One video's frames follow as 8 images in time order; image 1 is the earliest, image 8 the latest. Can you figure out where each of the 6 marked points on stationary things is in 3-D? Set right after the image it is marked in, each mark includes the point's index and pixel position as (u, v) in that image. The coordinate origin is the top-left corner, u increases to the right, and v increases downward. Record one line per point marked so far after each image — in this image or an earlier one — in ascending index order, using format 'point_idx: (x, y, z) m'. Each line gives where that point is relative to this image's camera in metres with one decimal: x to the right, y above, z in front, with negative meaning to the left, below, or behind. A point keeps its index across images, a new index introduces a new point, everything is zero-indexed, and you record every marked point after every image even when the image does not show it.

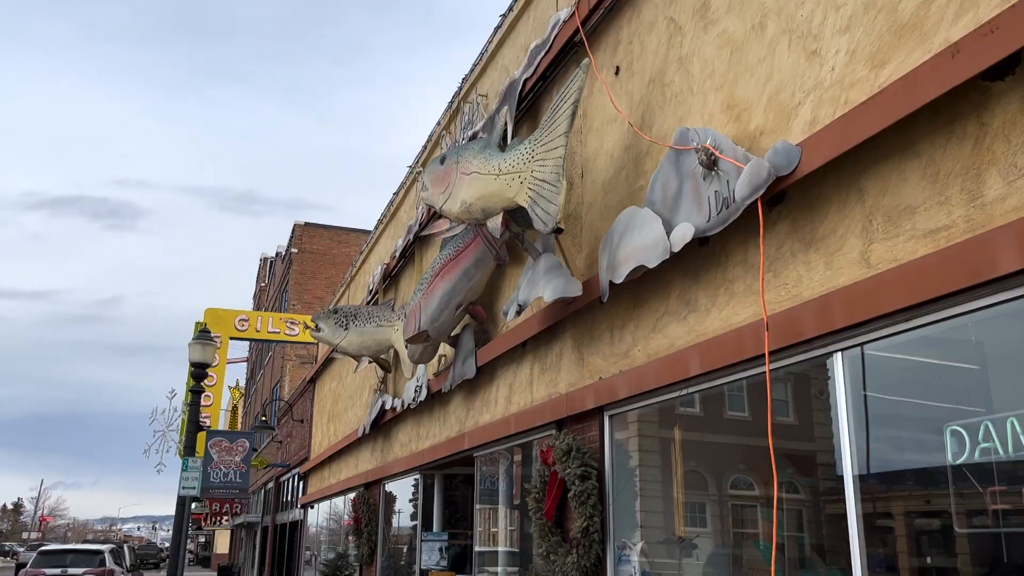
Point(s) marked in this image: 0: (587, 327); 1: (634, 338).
0: (+0.6, -0.3, +6.2) m
1: (+0.8, -0.3, +5.6) m
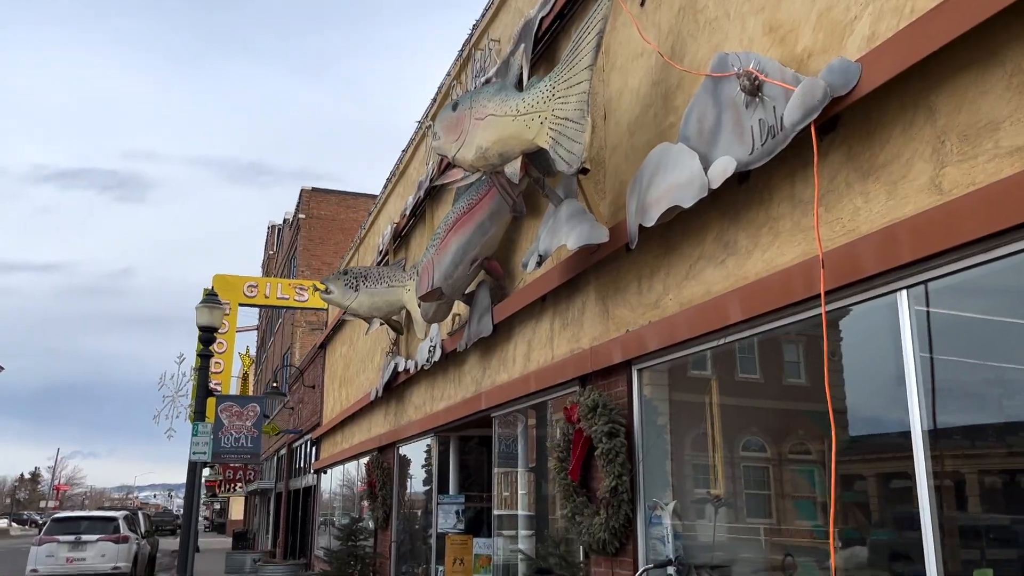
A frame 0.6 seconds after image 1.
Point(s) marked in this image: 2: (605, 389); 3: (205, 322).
0: (+0.7, +0.1, +5.9) m
1: (+1.0, 0.0, +5.2) m
2: (+0.6, -0.7, +5.8) m
3: (-4.7, -0.5, +12.7) m
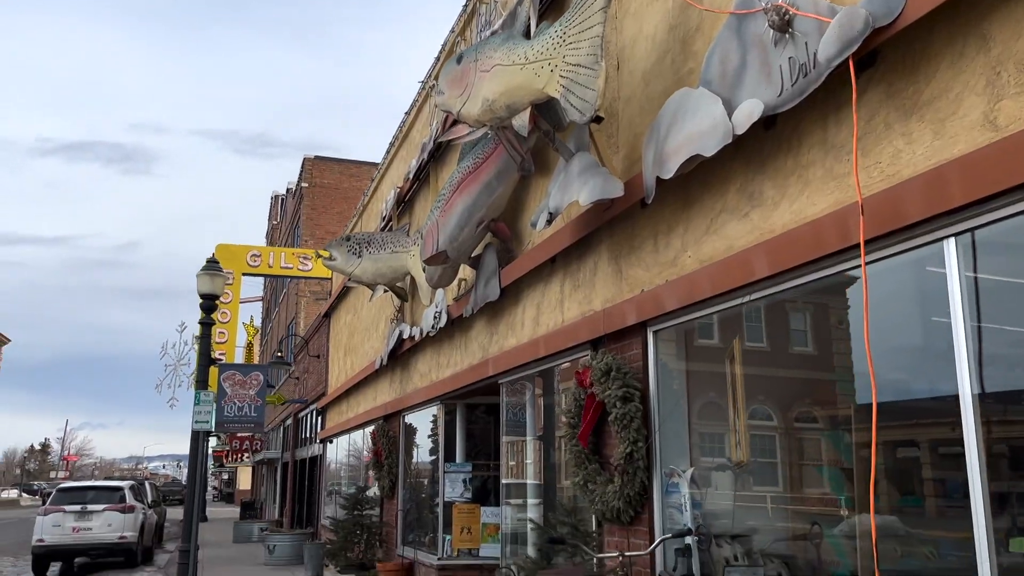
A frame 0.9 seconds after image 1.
0: (+0.8, +0.4, +5.6) m
1: (+1.0, +0.3, +4.9) m
2: (+0.7, -0.4, +5.6) m
3: (-4.6, 0.0, +12.5) m
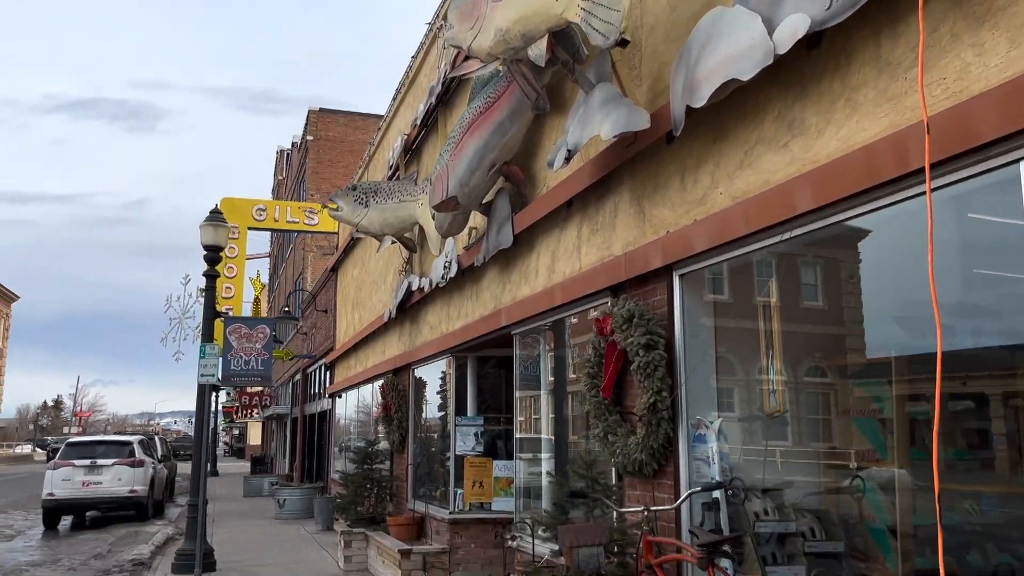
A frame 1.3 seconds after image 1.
0: (+0.9, +0.7, +5.2) m
1: (+1.1, +0.6, +4.6) m
2: (+0.8, -0.1, +5.3) m
3: (-4.4, +0.7, +12.2) m
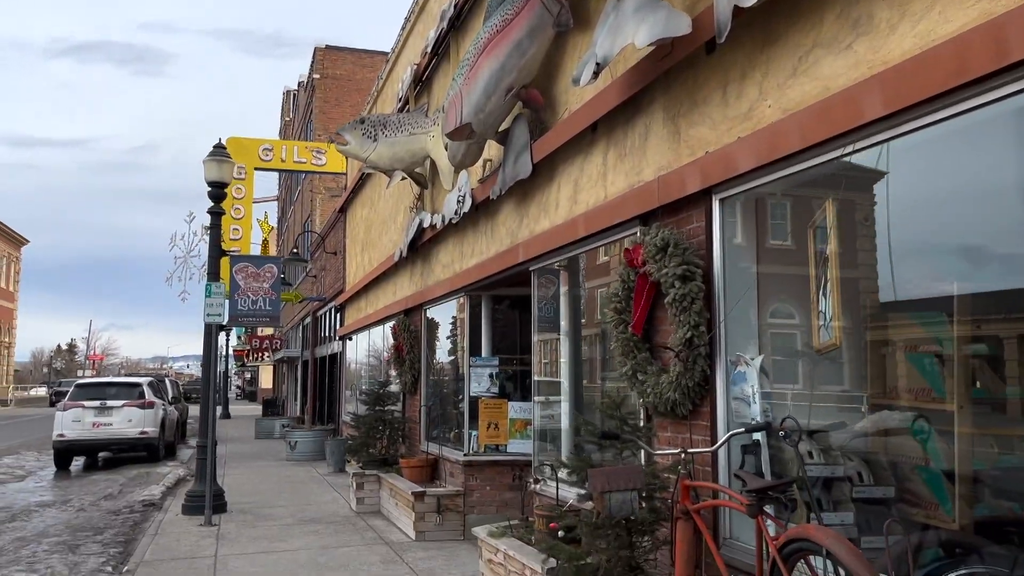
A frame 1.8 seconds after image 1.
0: (+1.0, +1.1, +4.8) m
1: (+1.2, +1.0, +4.1) m
2: (+0.9, +0.4, +4.9) m
3: (-4.2, +1.6, +11.8) m
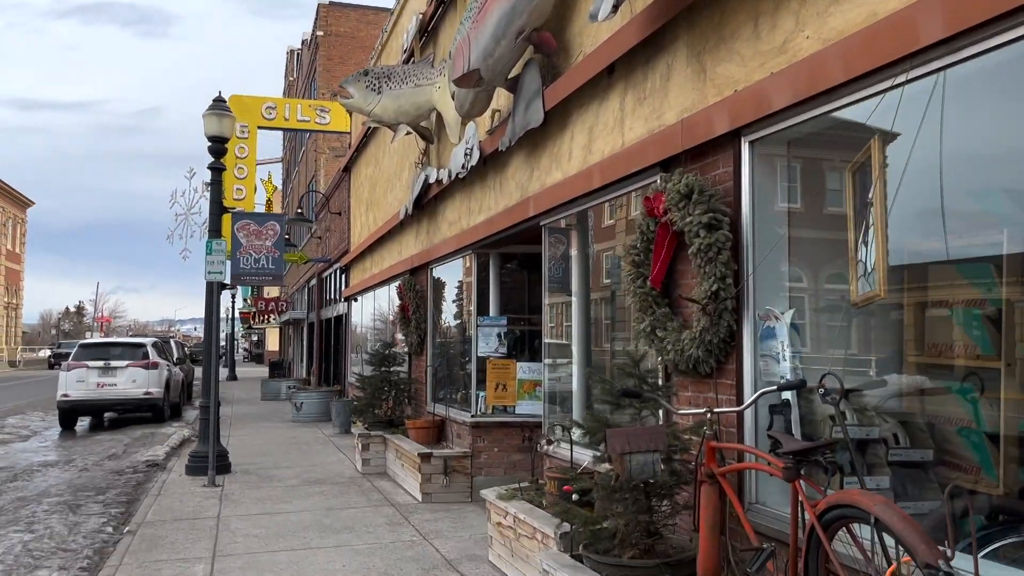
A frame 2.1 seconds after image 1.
0: (+1.1, +1.4, +4.4) m
1: (+1.3, +1.2, +3.8) m
2: (+1.0, +0.6, +4.6) m
3: (-4.1, +2.1, +11.4) m
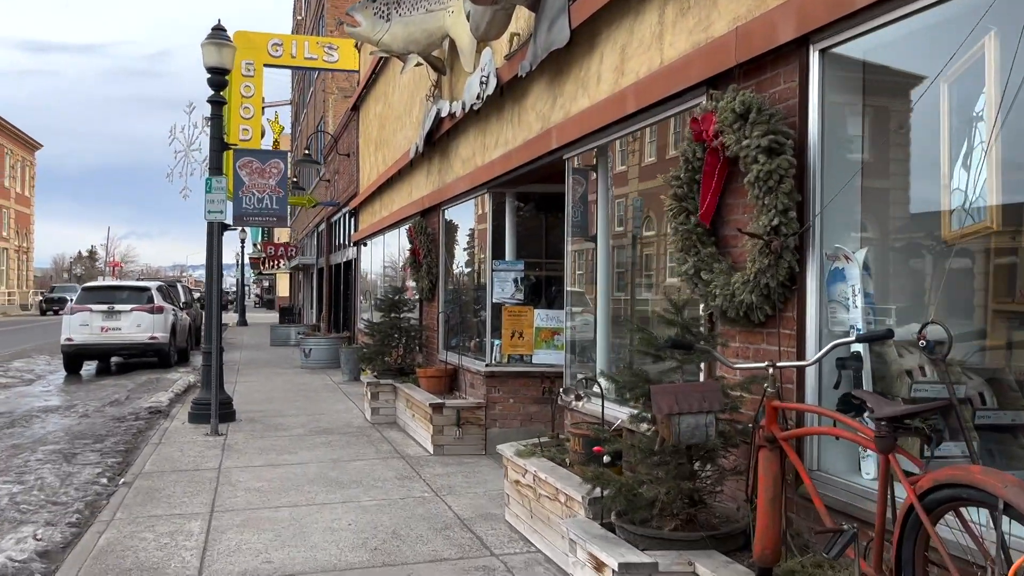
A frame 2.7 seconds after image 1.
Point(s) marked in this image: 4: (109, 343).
0: (+1.2, +1.7, +3.7) m
1: (+1.4, +1.5, +3.1) m
2: (+1.1, +0.9, +3.9) m
3: (-3.9, +2.9, +10.8) m
4: (-7.8, -1.1, +16.2) m
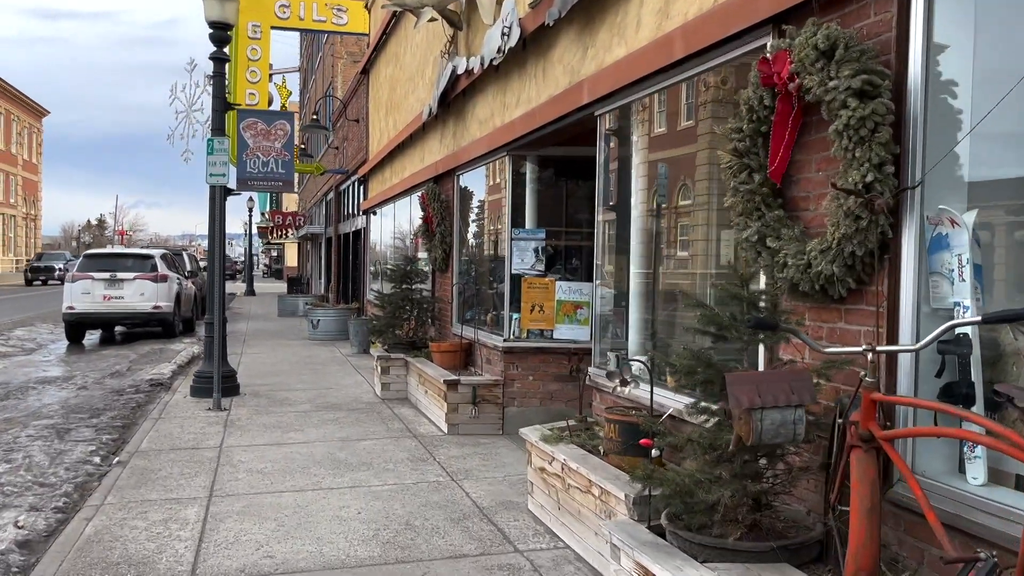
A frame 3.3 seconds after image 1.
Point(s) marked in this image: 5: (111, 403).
0: (+1.4, +1.8, +3.1) m
1: (+1.6, +1.6, +2.5) m
2: (+1.3, +1.0, +3.3) m
3: (-3.6, +3.3, +10.2) m
4: (-7.5, -0.5, +15.8) m
5: (-4.6, -1.3, +9.5) m
